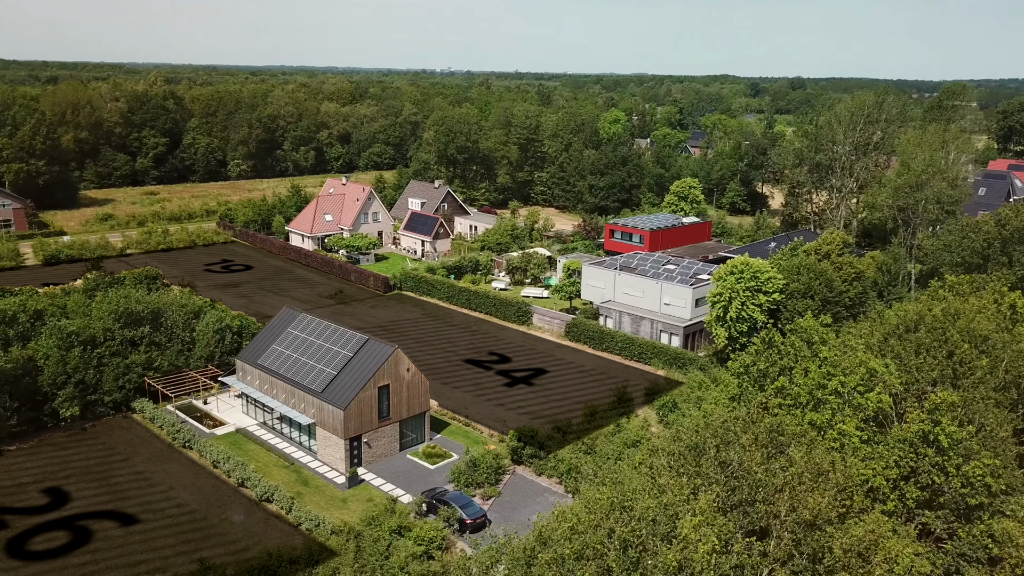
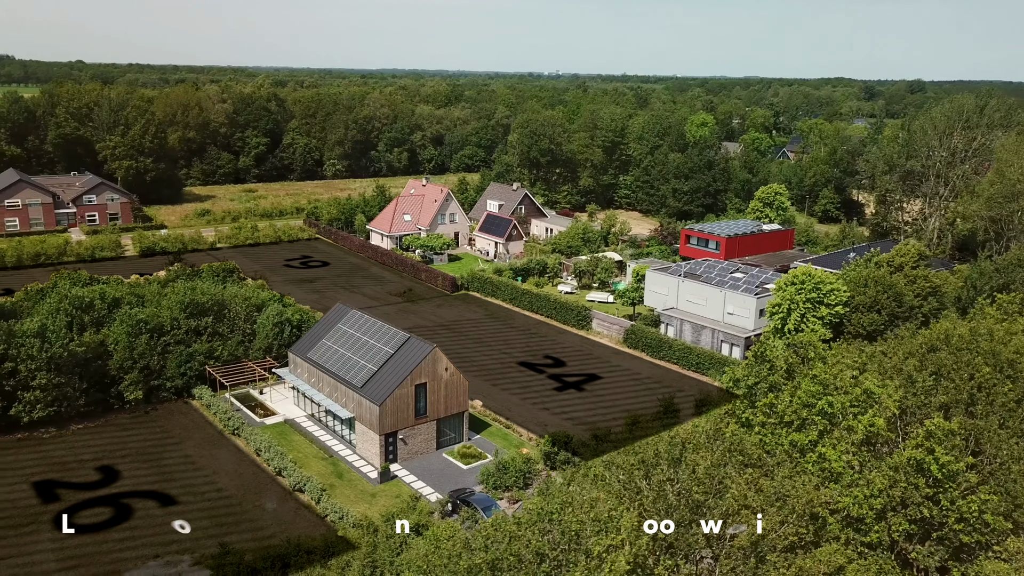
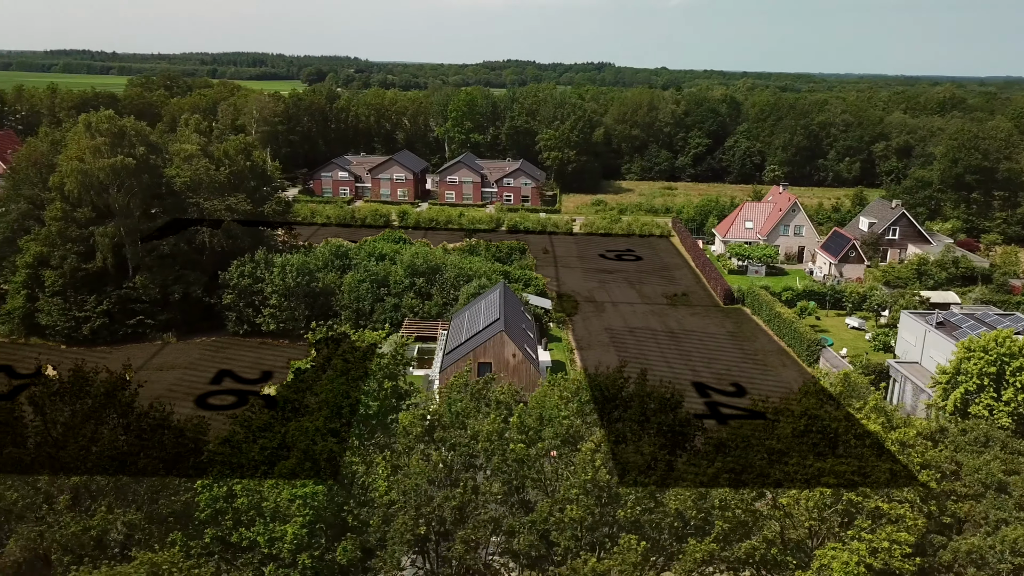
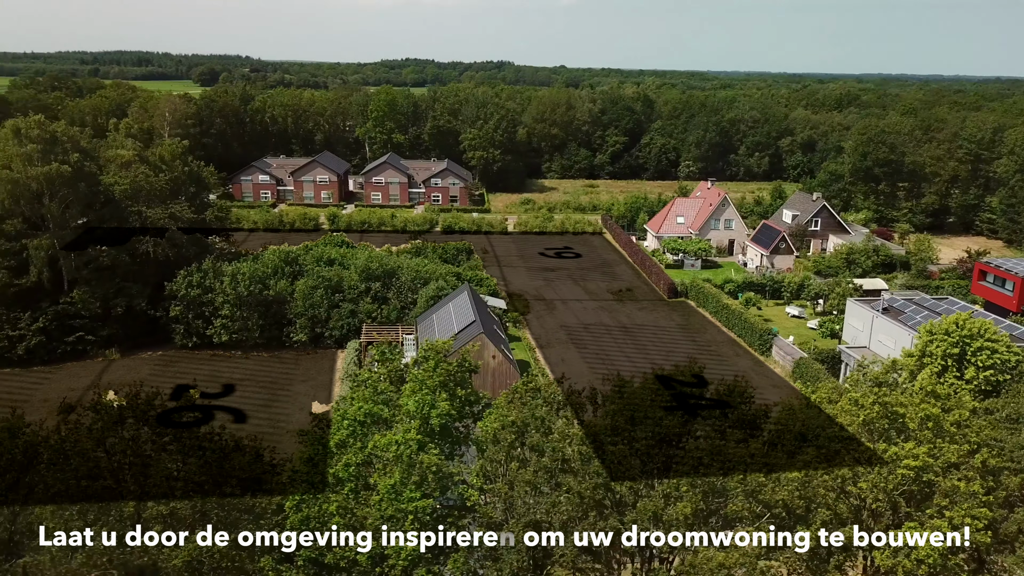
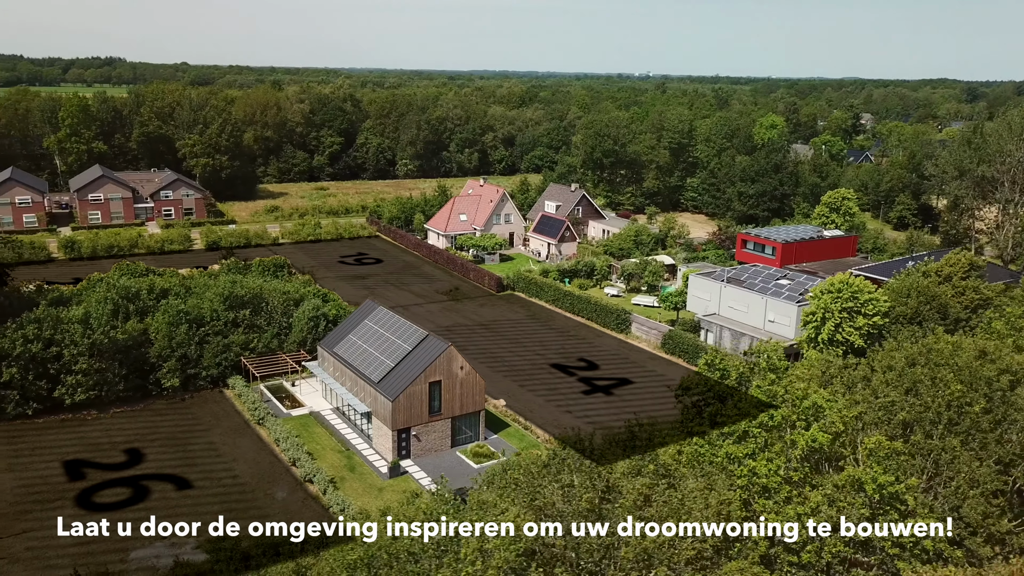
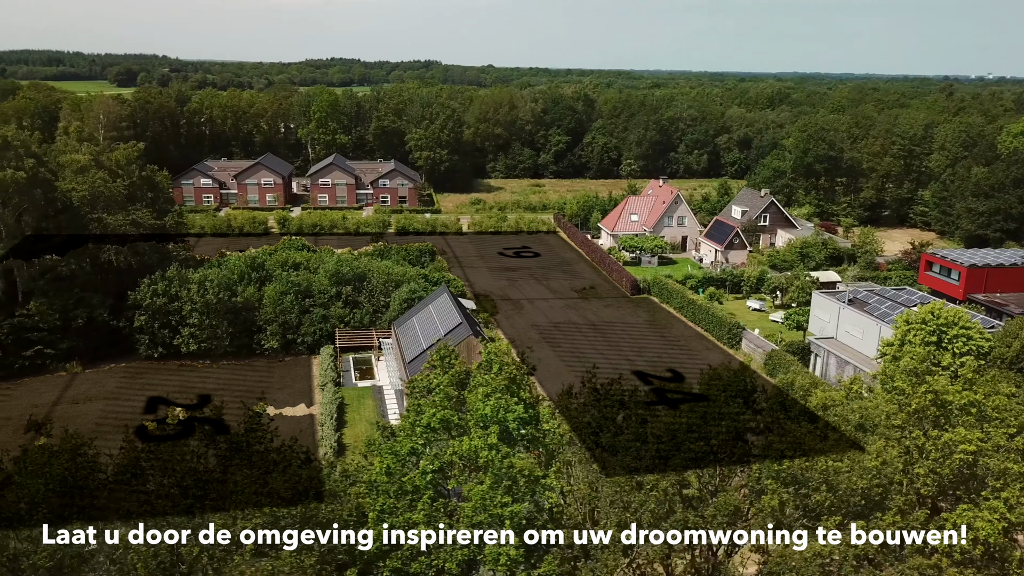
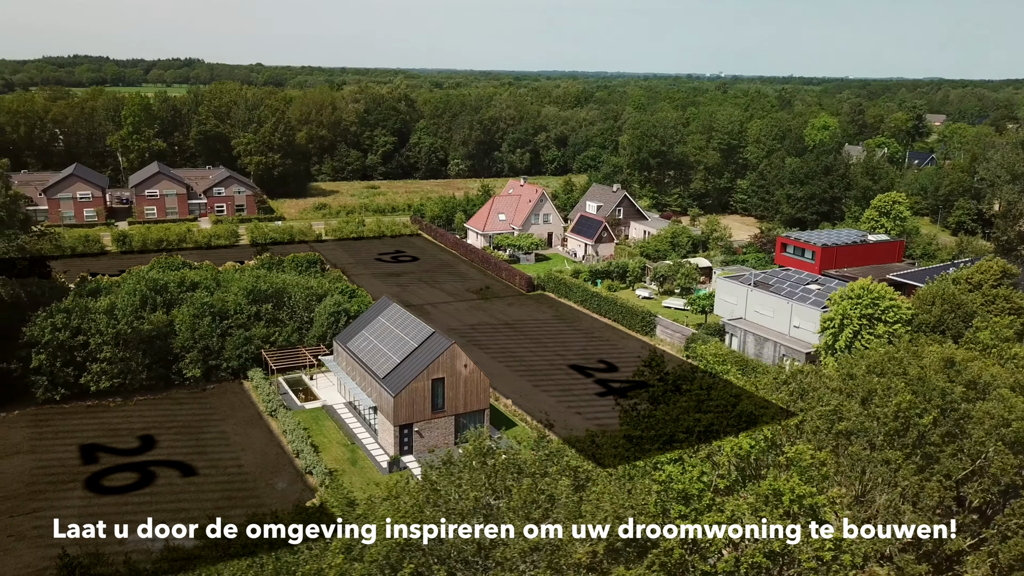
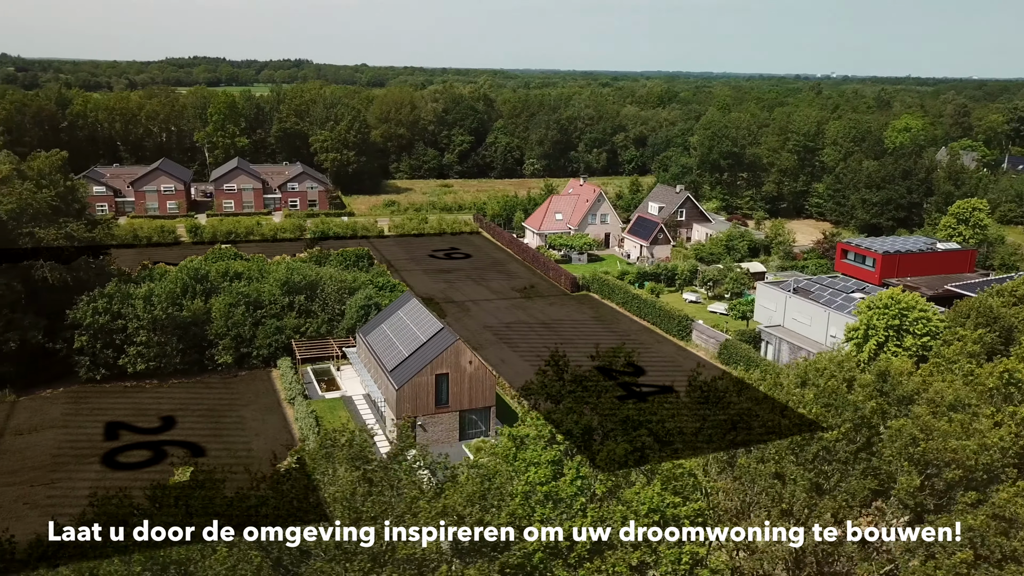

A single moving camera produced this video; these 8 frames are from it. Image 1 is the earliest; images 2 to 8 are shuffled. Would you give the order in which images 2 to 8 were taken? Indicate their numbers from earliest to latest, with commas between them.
2, 5, 7, 8, 6, 4, 3
